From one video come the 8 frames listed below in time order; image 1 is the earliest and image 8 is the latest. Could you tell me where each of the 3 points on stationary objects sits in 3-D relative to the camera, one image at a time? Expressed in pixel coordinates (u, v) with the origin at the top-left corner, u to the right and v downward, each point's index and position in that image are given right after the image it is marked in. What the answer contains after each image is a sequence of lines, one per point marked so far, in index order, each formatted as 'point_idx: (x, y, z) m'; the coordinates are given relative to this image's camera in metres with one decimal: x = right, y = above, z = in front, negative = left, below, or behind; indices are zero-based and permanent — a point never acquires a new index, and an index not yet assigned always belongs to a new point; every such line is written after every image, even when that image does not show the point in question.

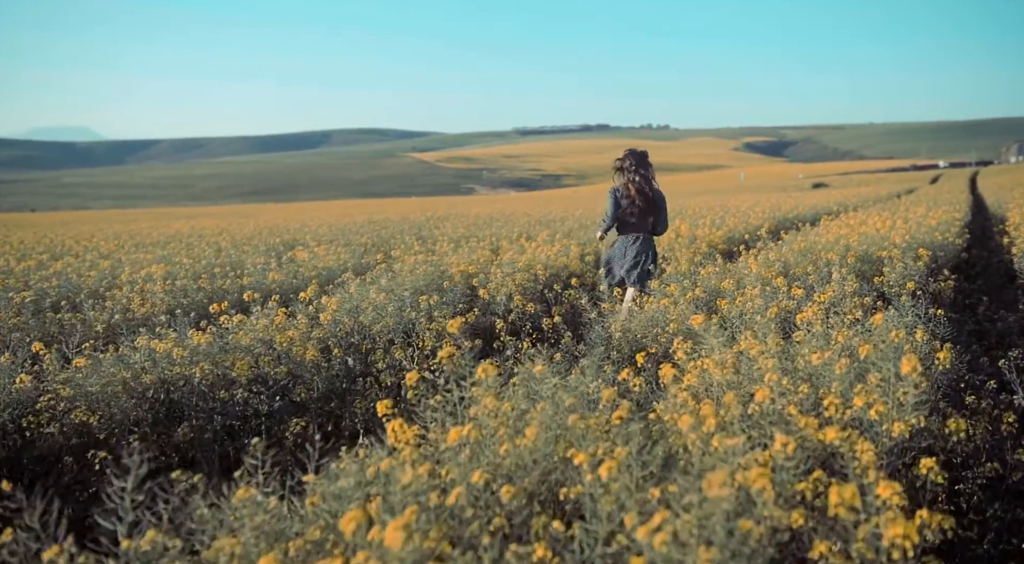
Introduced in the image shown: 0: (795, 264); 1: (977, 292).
0: (+2.9, +0.2, +7.6) m
1: (+6.3, -0.1, +10.1) m
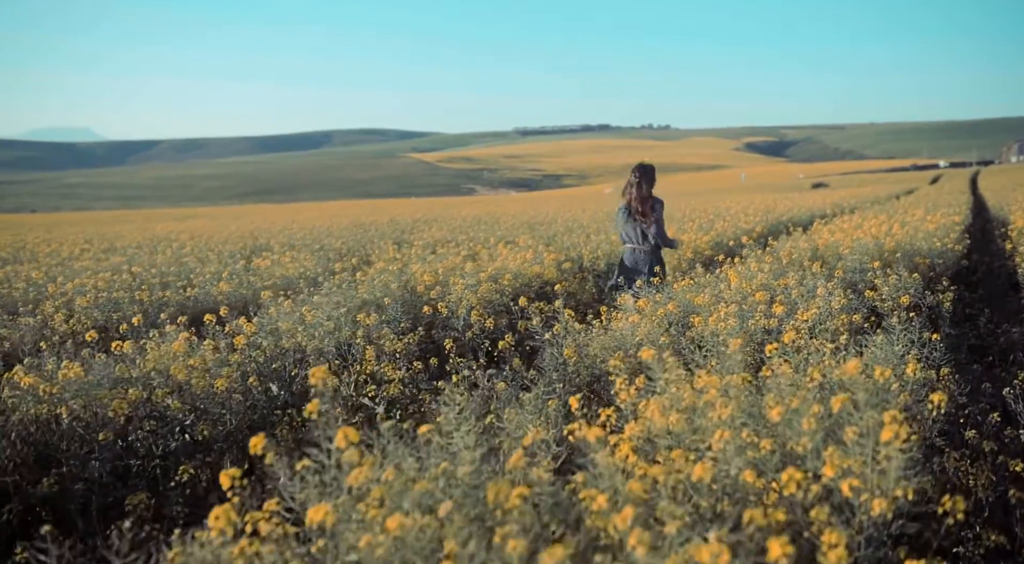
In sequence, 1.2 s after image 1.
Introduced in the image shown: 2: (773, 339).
0: (+2.5, 0.0, +7.0) m
1: (+5.9, -0.2, +9.5) m
2: (+1.7, -0.4, +4.8) m
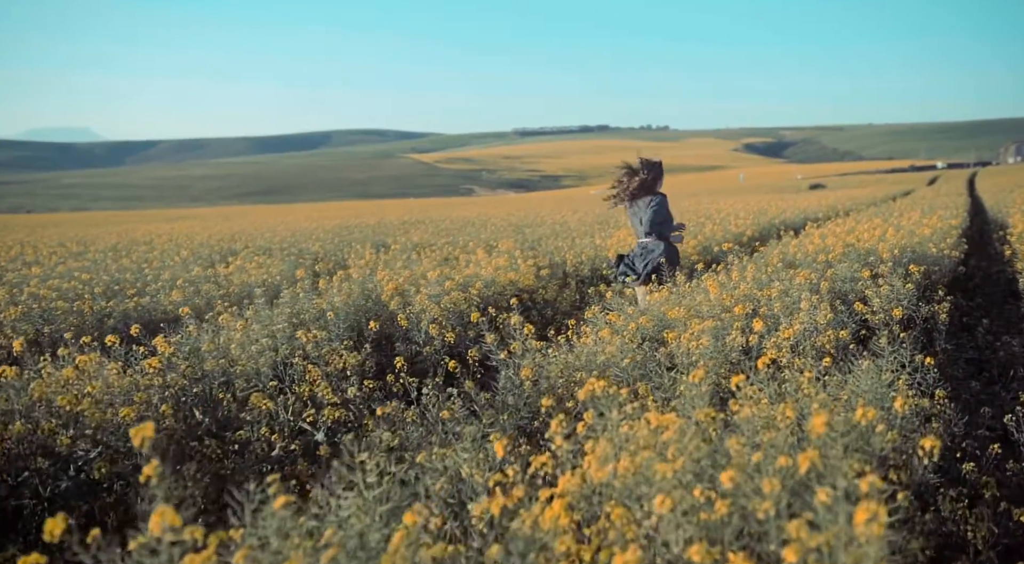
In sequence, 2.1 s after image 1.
0: (+2.2, 0.0, +6.6) m
1: (+5.6, -0.3, +9.0) m
2: (+1.4, -0.5, +4.3) m
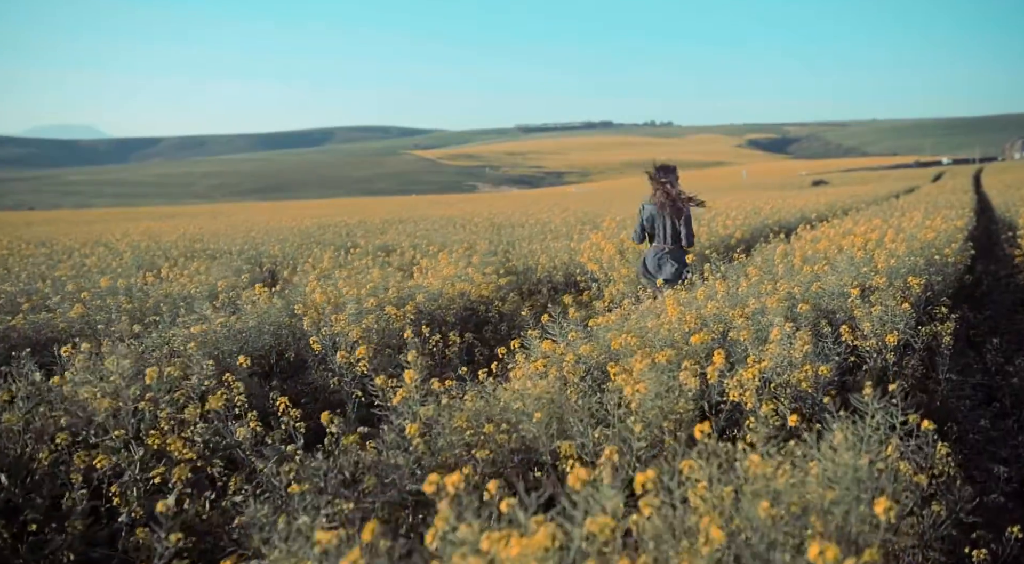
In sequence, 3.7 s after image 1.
0: (+1.7, -0.2, +5.6) m
1: (+5.1, -0.4, +8.1) m
2: (+0.8, -0.6, +3.4) m
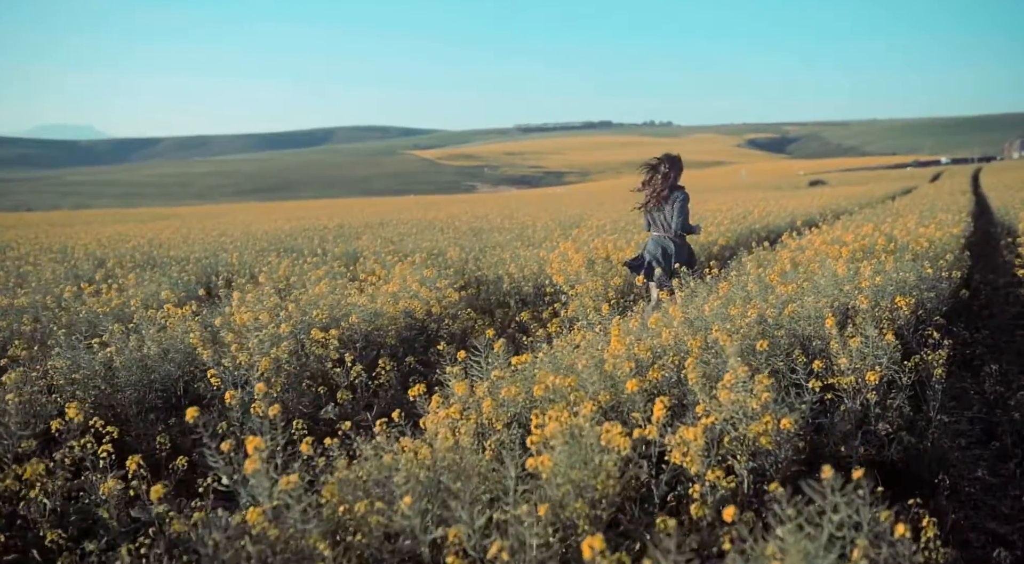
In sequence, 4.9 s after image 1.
0: (+1.2, -0.3, +4.9) m
1: (+4.6, -0.6, +7.4) m
2: (+0.4, -0.8, +2.7) m
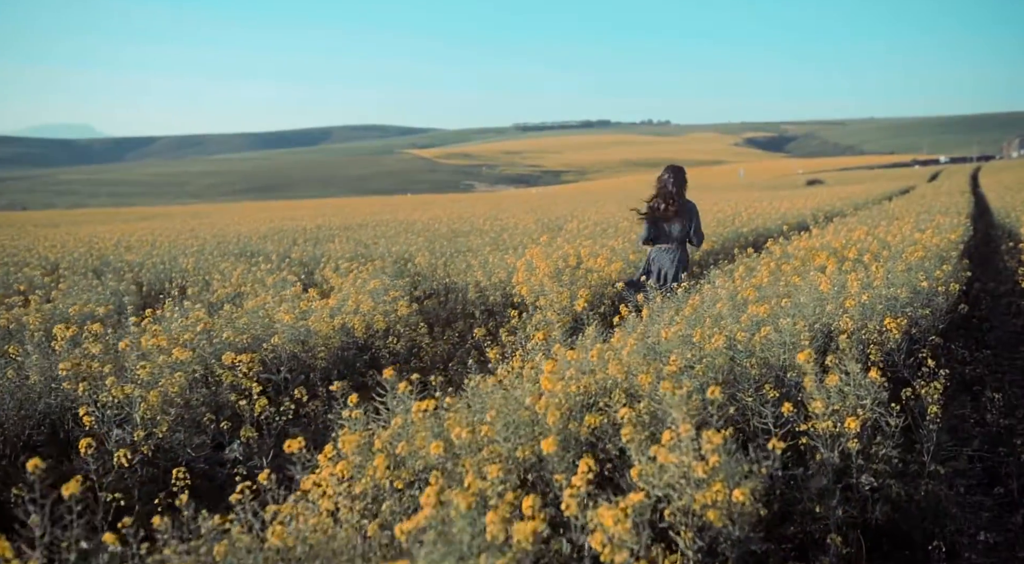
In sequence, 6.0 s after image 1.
0: (+0.8, -0.5, +4.2) m
1: (+4.2, -0.7, +6.7) m
2: (0.0, -0.9, +2.0) m
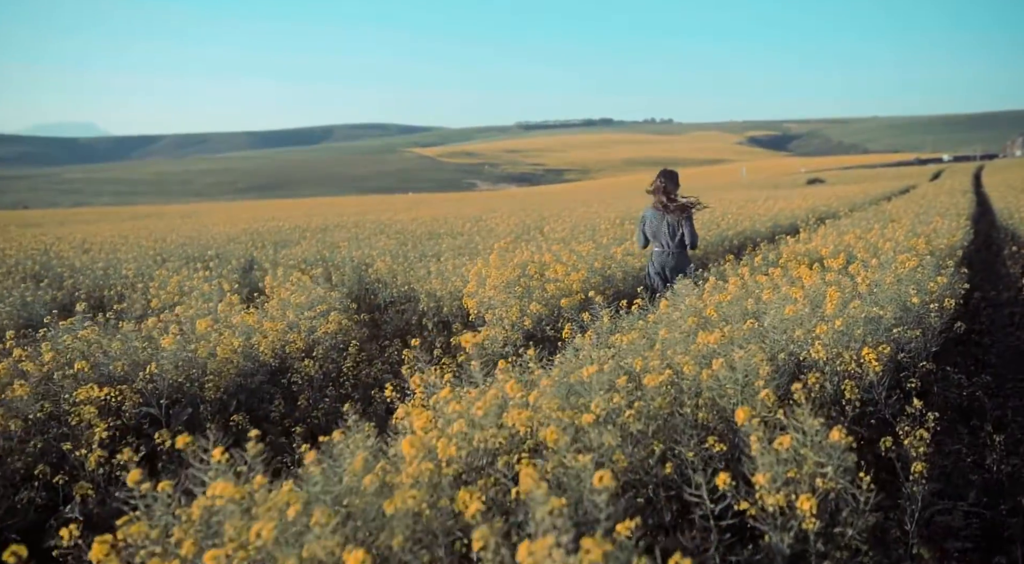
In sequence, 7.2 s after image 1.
0: (+0.3, -0.6, +3.4) m
1: (+3.7, -0.8, +5.9) m
2: (-0.6, -1.0, +1.2) m
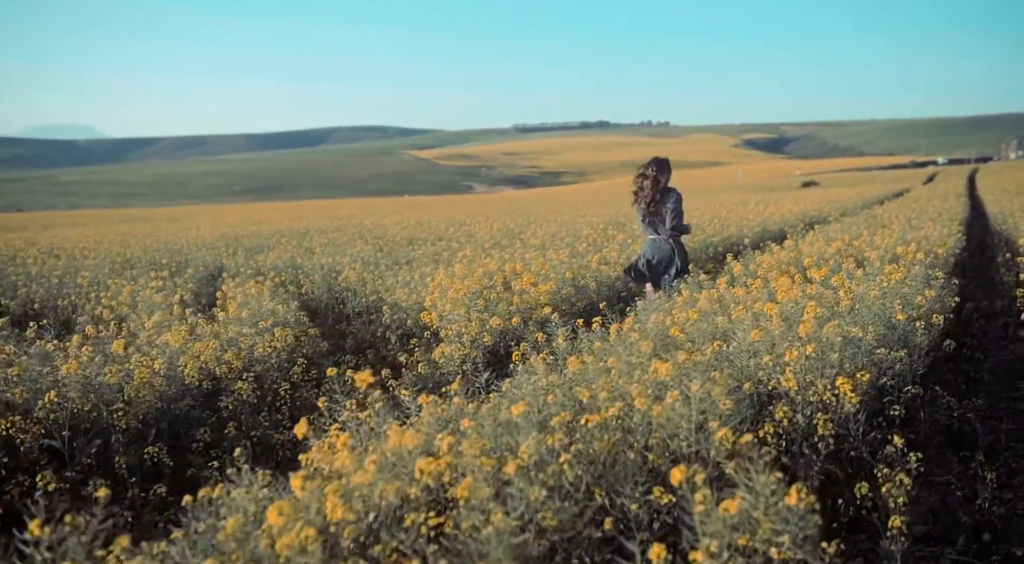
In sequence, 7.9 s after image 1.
0: (-0.1, -0.7, +3.0) m
1: (+3.3, -0.9, +5.4) m
2: (-0.9, -1.1, +0.7) m
